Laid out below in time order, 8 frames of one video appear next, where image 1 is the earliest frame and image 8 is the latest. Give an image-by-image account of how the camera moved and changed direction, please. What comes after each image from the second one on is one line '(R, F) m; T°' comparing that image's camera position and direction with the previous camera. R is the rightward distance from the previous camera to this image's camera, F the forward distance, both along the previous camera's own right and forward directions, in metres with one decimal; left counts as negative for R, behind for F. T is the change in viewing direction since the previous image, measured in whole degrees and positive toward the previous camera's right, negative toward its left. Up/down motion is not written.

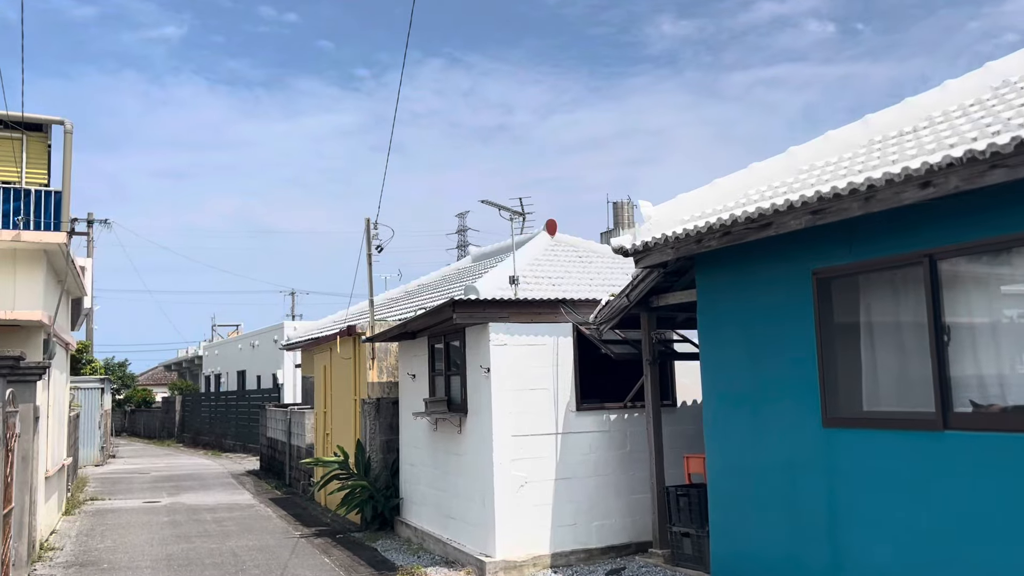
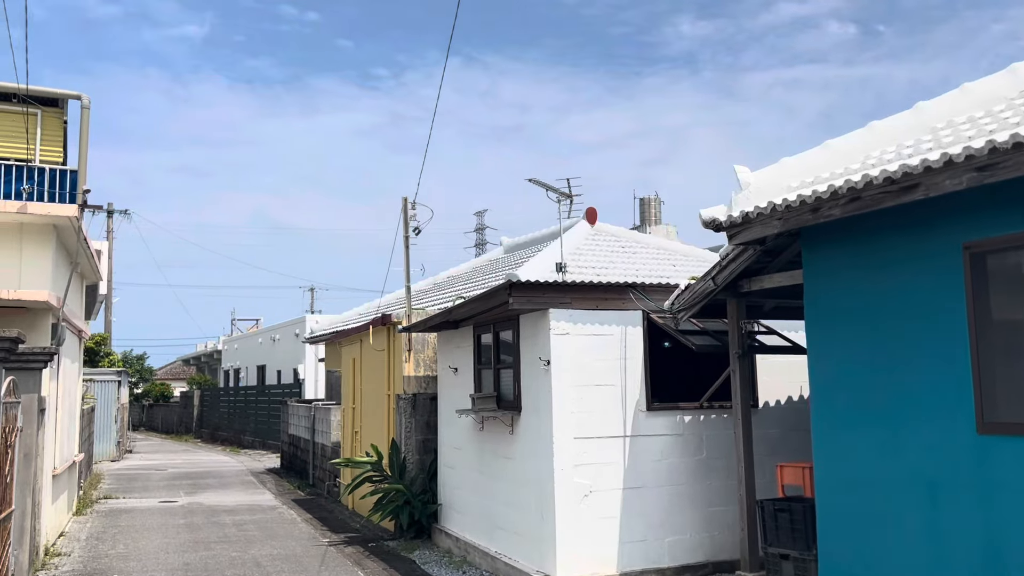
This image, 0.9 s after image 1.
(-0.4, +1.0) m; -1°
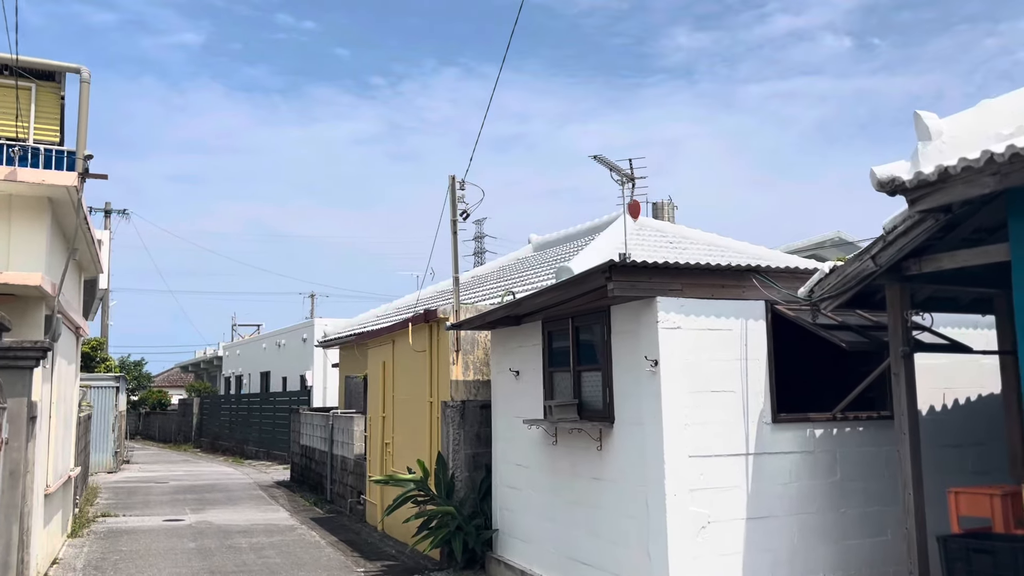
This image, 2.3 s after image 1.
(-0.7, +1.3) m; 0°
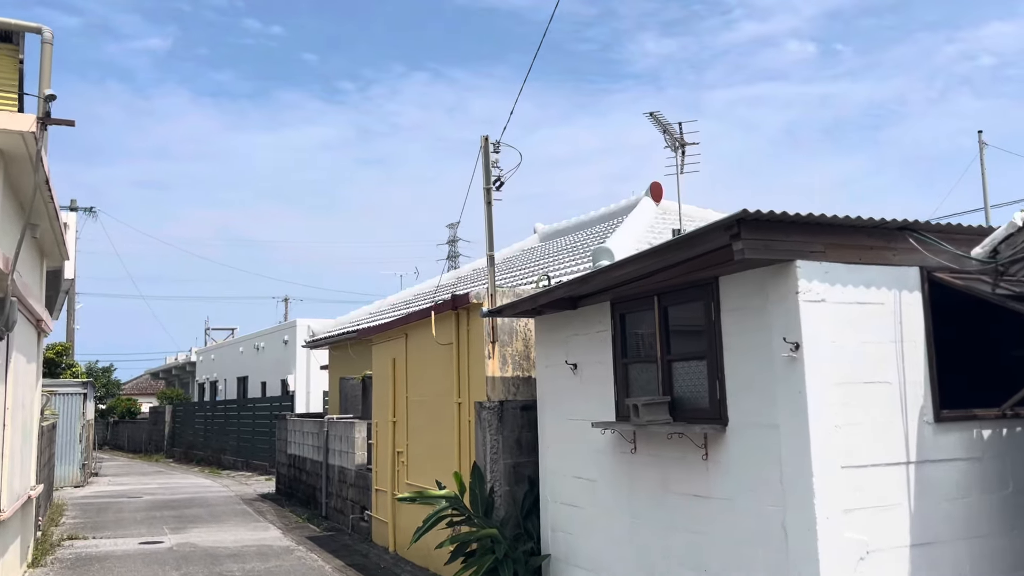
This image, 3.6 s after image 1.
(-0.7, +1.4) m; +2°
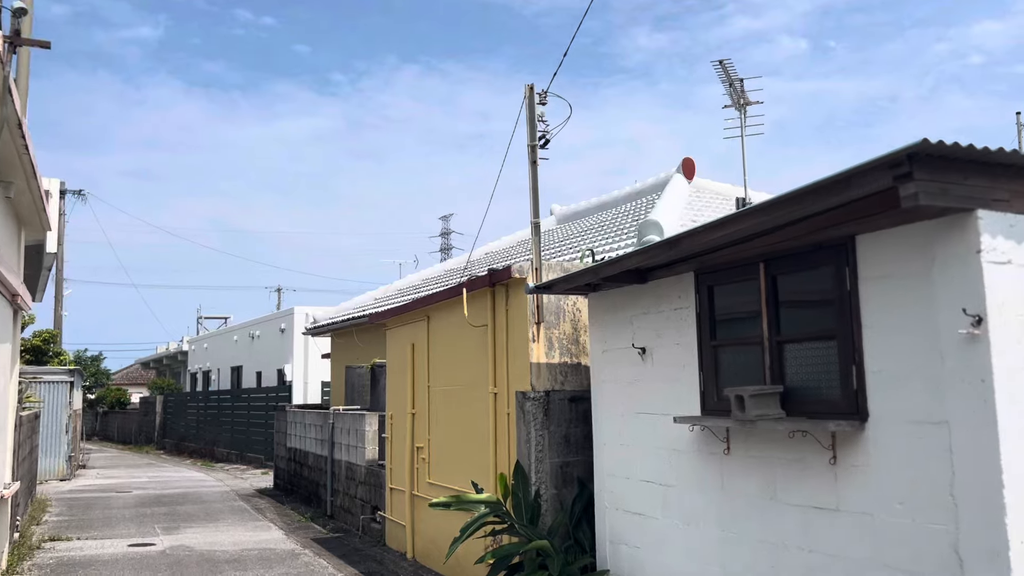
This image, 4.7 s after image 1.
(-0.5, +1.0) m; +1°
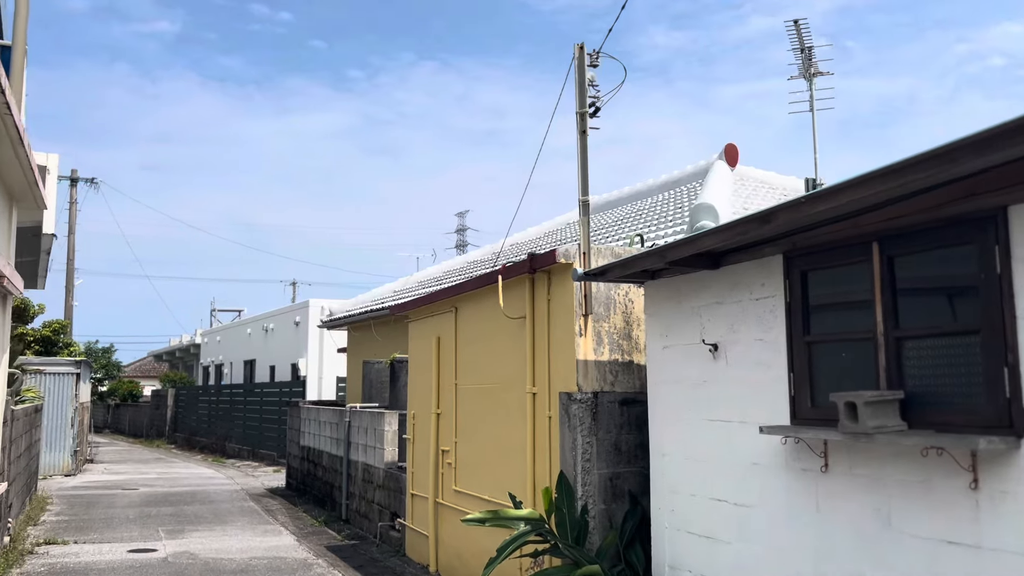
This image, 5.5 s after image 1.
(-0.2, +0.8) m; -1°
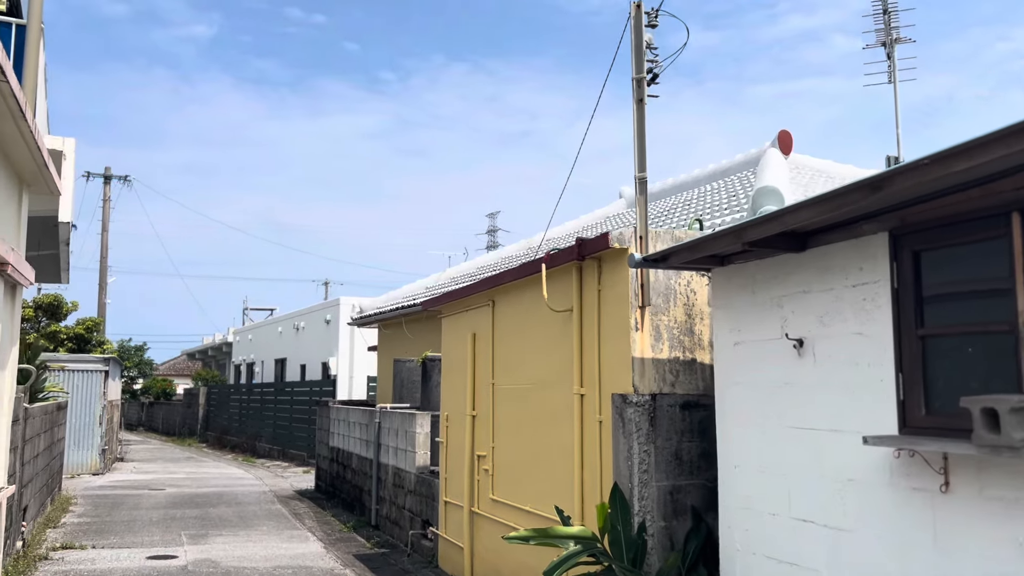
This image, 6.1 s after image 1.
(-0.1, +0.6) m; -2°
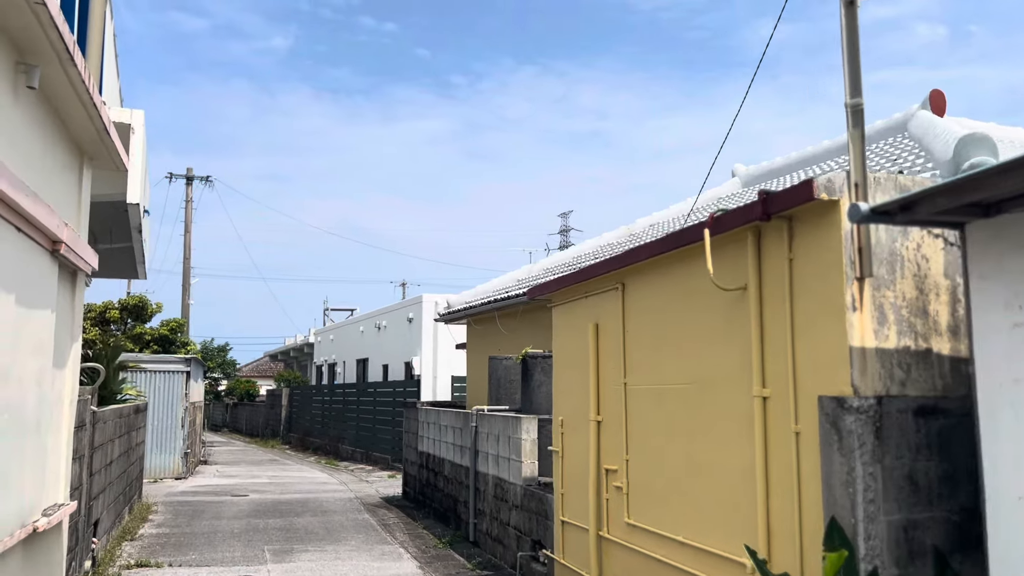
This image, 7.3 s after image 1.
(-0.5, +1.2) m; -5°
